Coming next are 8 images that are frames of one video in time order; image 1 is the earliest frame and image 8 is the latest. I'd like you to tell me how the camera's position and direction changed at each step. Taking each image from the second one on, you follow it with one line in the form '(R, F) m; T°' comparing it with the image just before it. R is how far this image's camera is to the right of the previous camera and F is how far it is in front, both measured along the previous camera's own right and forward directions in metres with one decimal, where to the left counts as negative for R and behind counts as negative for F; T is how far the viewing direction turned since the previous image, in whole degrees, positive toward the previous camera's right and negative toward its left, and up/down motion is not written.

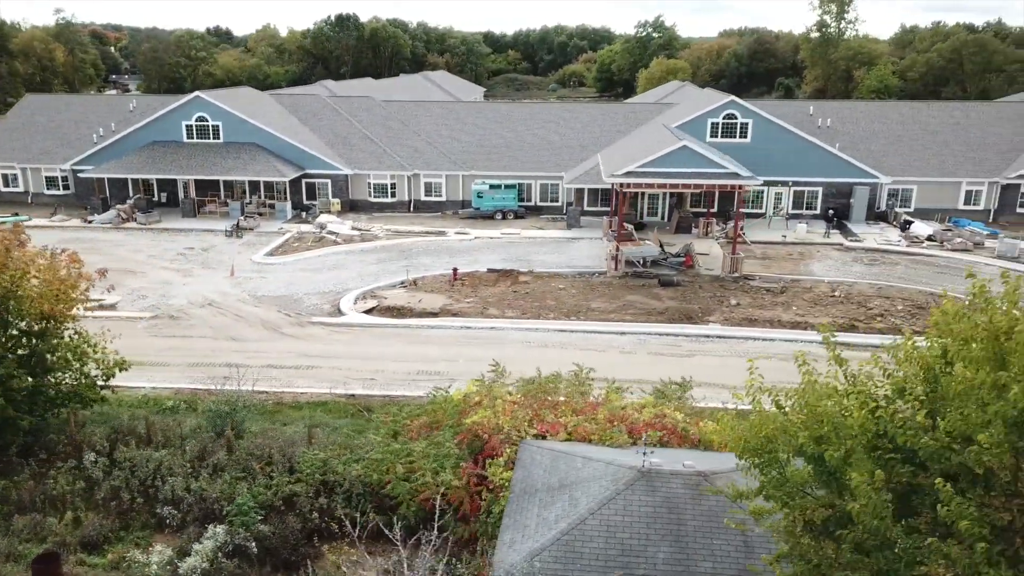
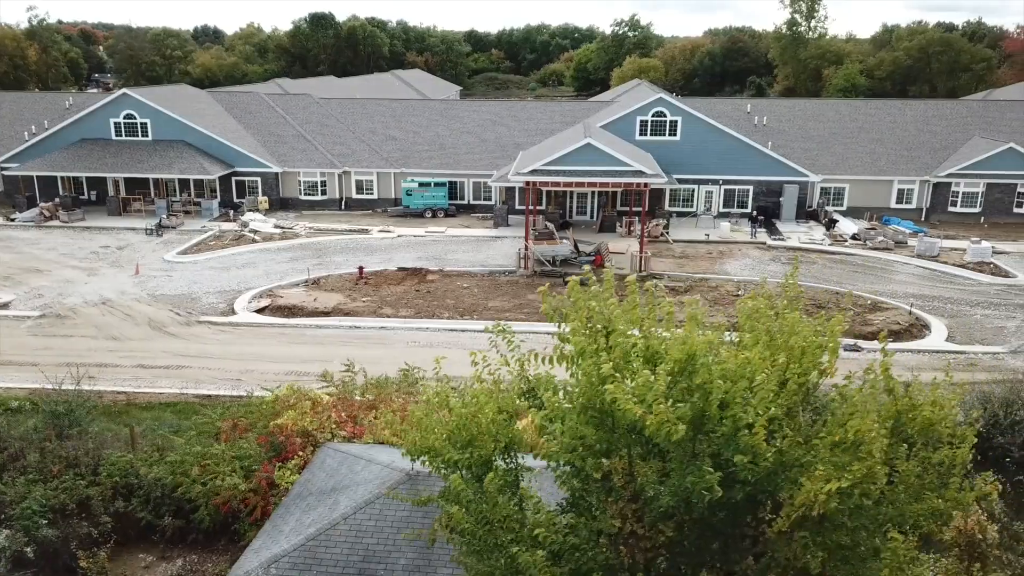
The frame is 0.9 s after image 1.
(+2.8, +0.3) m; 0°
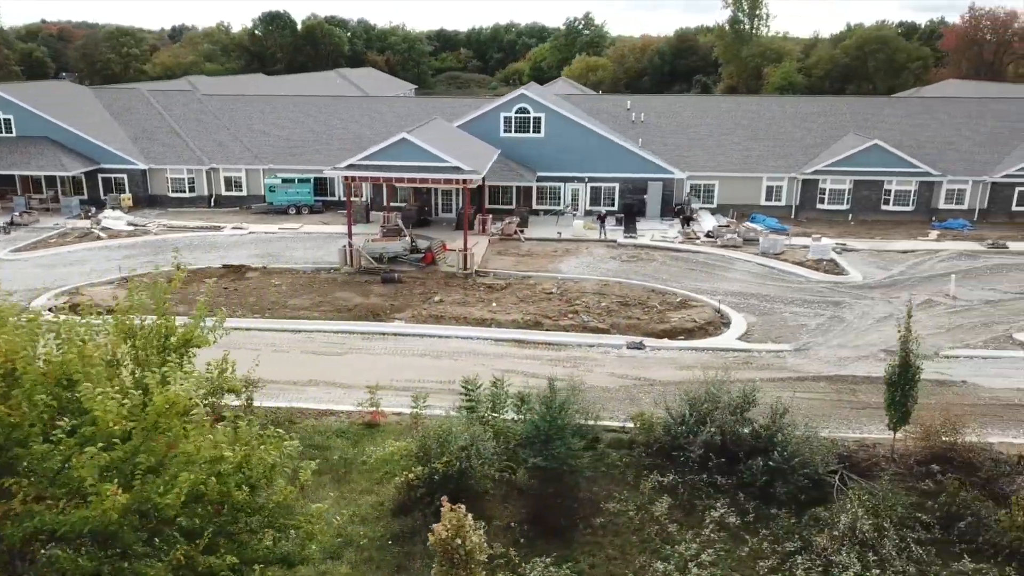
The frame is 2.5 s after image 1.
(+5.3, +0.4) m; 0°
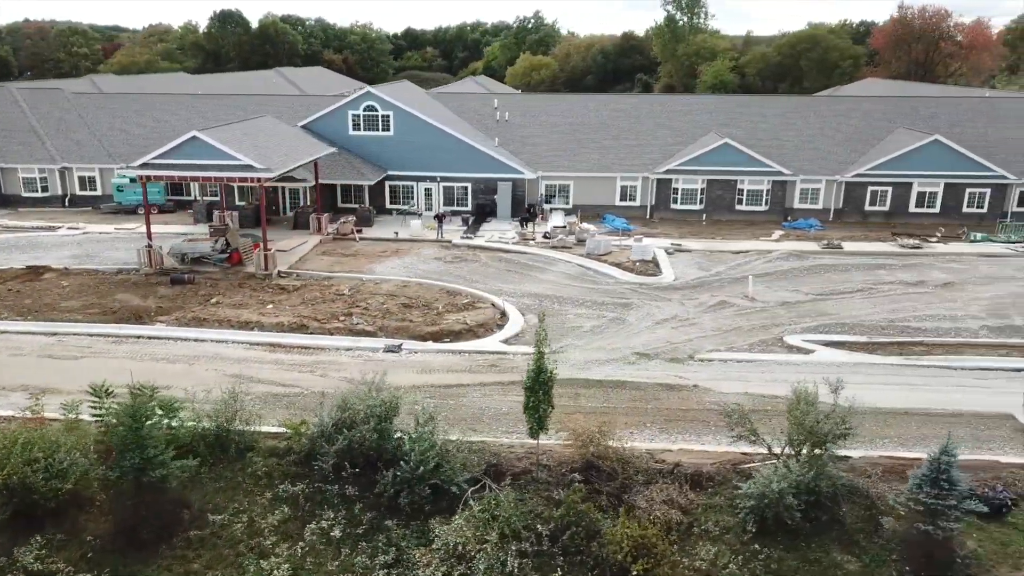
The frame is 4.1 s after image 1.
(+5.8, +0.5) m; 0°
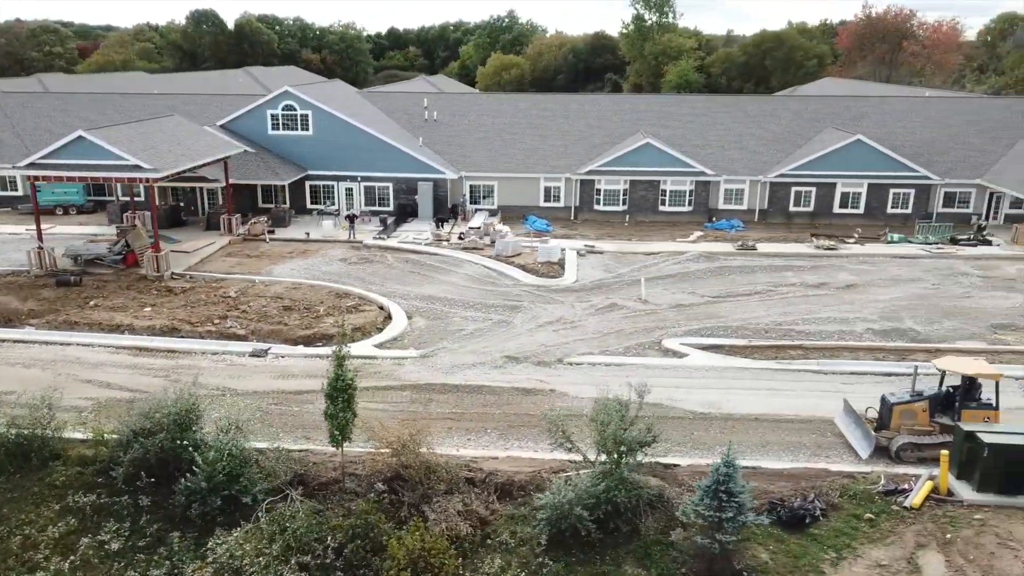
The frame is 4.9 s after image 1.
(+3.0, +0.4) m; 0°
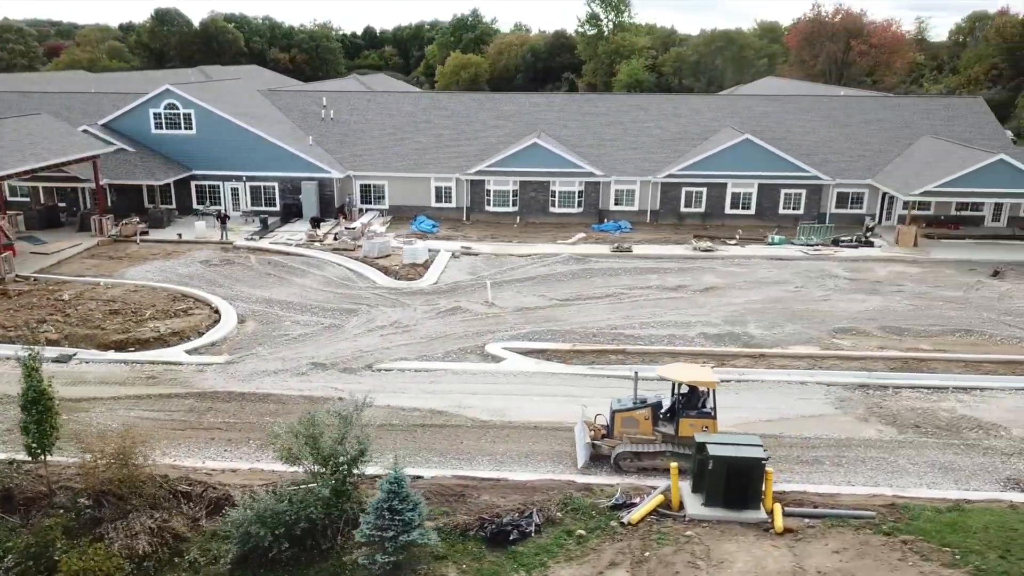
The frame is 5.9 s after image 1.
(+4.2, +0.5) m; 0°
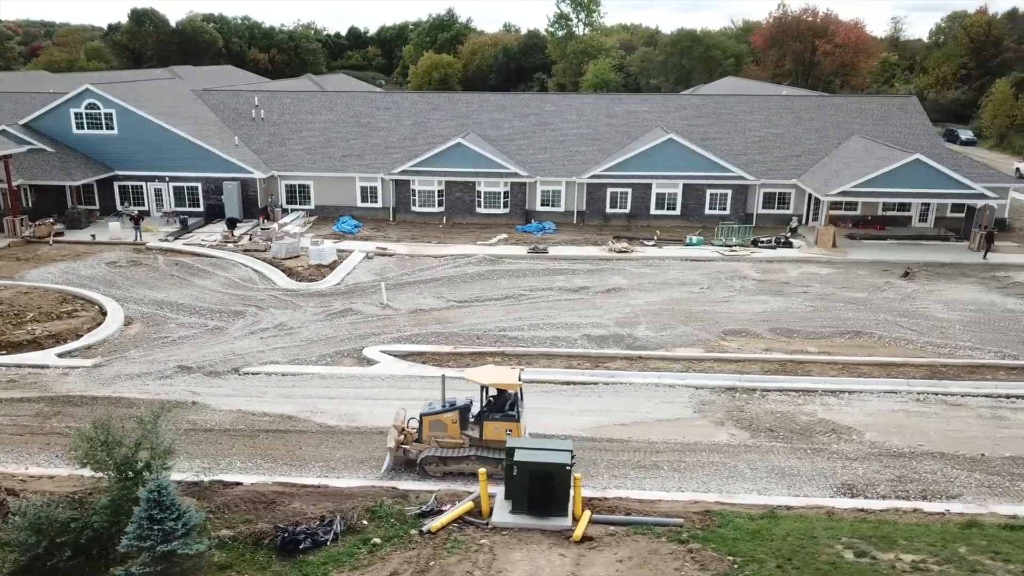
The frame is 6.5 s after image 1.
(+2.8, +0.3) m; 0°
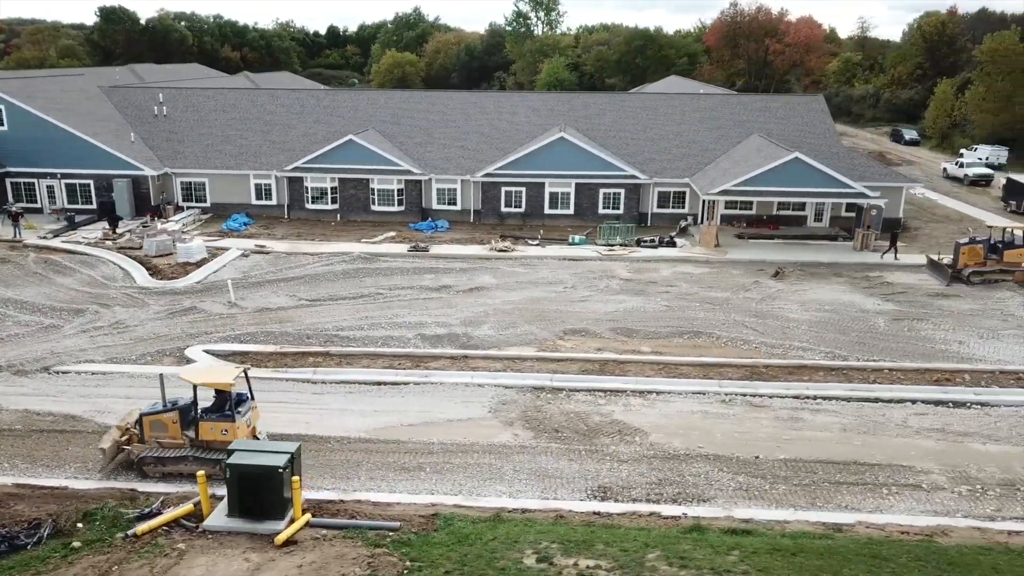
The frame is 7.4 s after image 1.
(+3.9, +0.3) m; 0°
